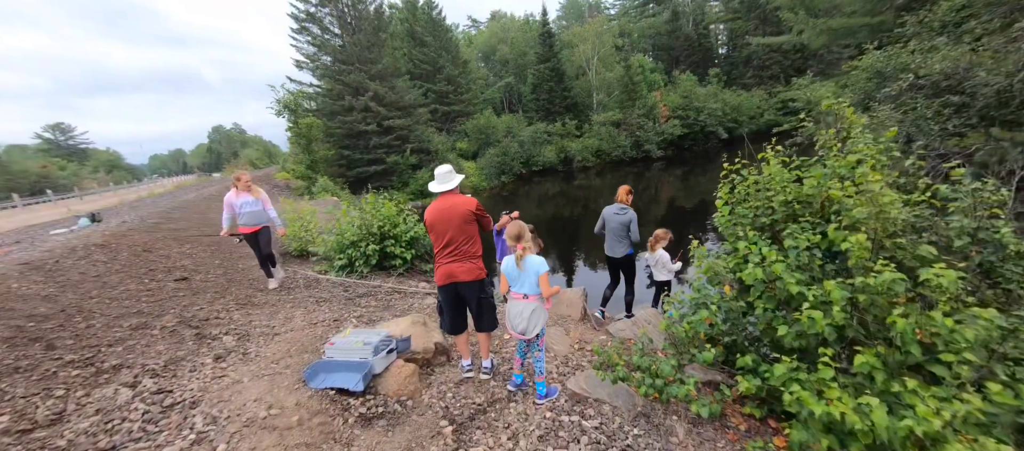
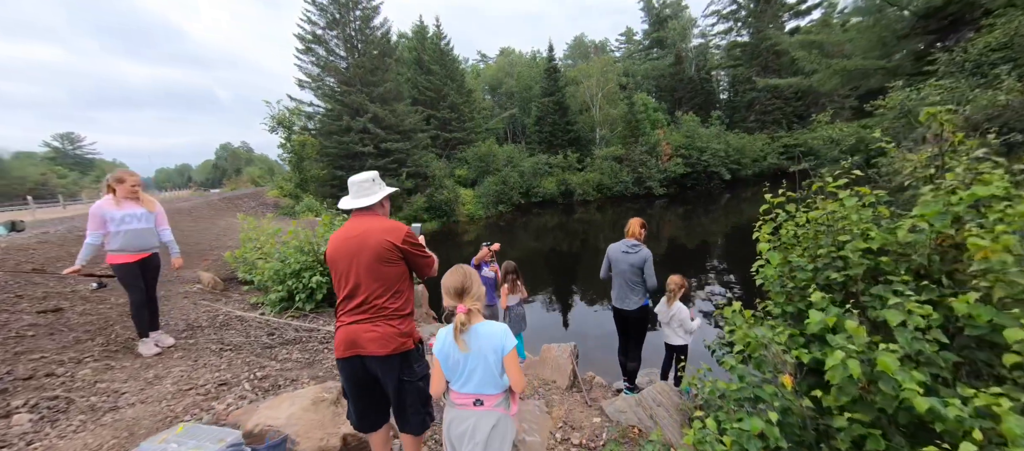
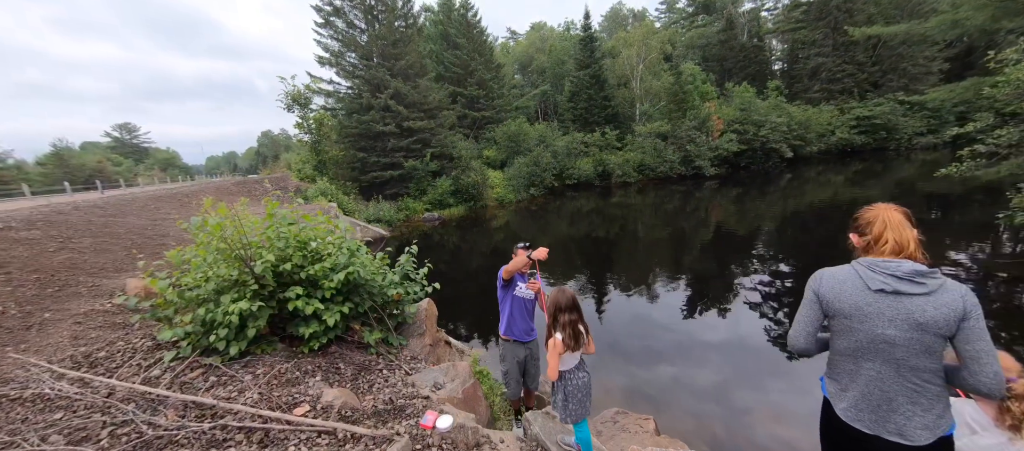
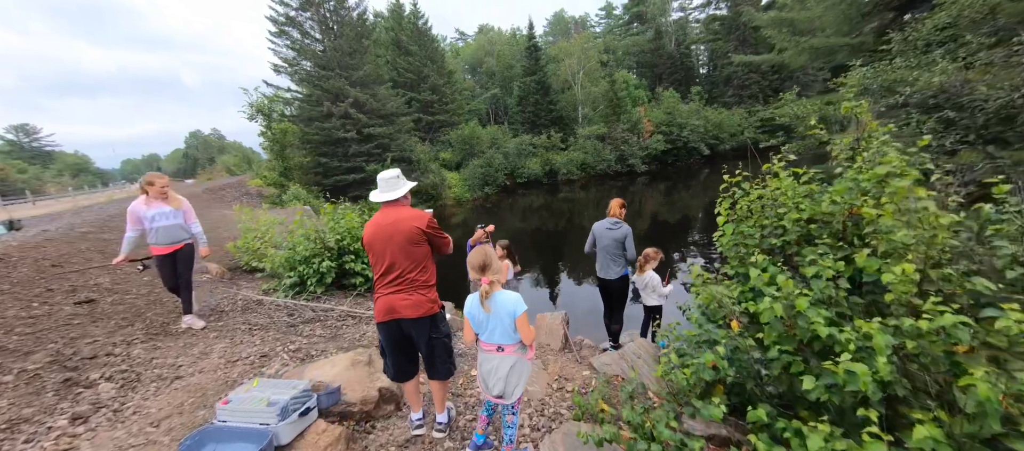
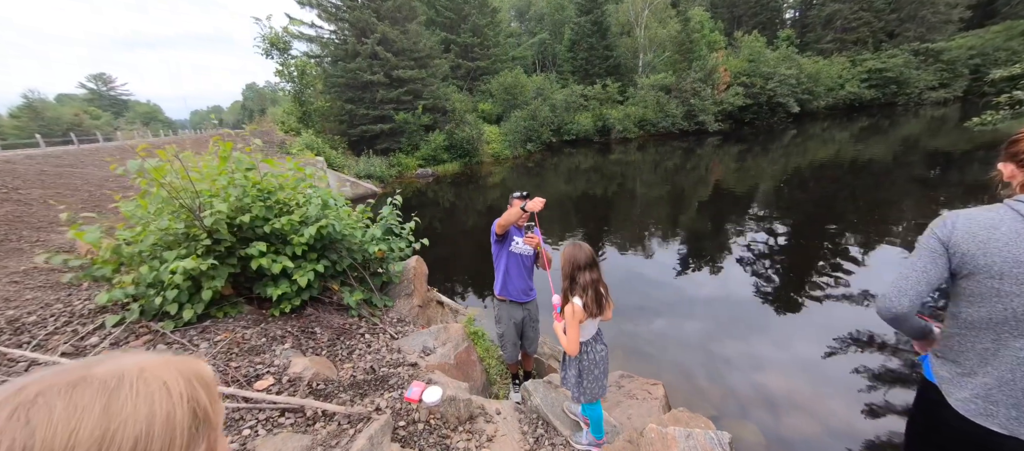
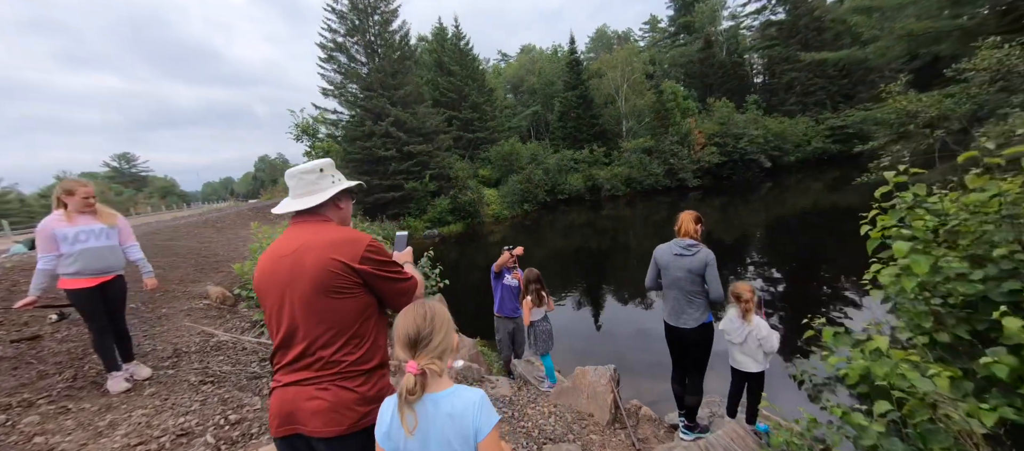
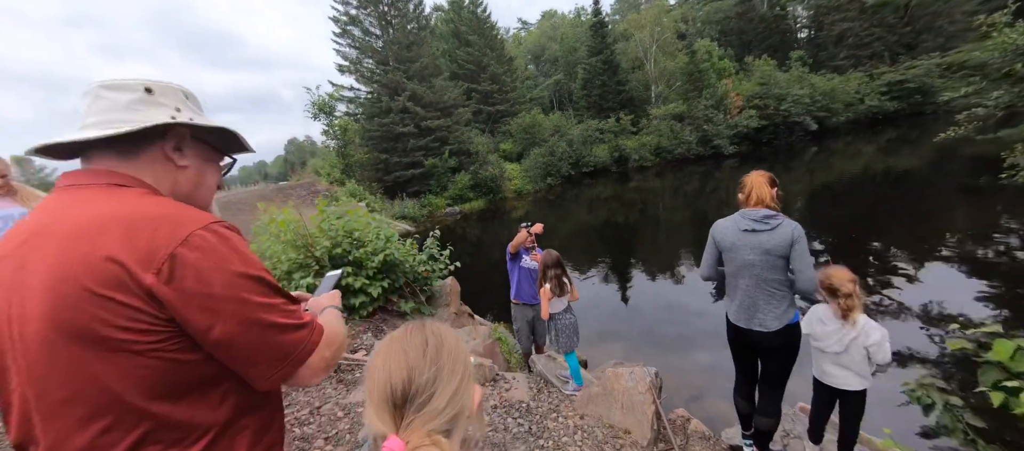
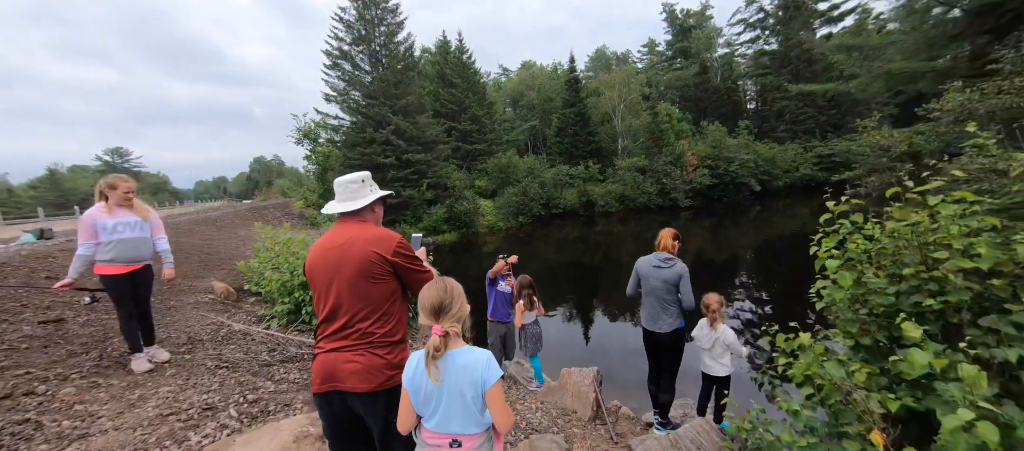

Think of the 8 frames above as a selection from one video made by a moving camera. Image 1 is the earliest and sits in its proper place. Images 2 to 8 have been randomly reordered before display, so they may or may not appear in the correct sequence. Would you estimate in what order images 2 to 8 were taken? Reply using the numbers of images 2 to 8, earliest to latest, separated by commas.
4, 2, 8, 6, 7, 3, 5
